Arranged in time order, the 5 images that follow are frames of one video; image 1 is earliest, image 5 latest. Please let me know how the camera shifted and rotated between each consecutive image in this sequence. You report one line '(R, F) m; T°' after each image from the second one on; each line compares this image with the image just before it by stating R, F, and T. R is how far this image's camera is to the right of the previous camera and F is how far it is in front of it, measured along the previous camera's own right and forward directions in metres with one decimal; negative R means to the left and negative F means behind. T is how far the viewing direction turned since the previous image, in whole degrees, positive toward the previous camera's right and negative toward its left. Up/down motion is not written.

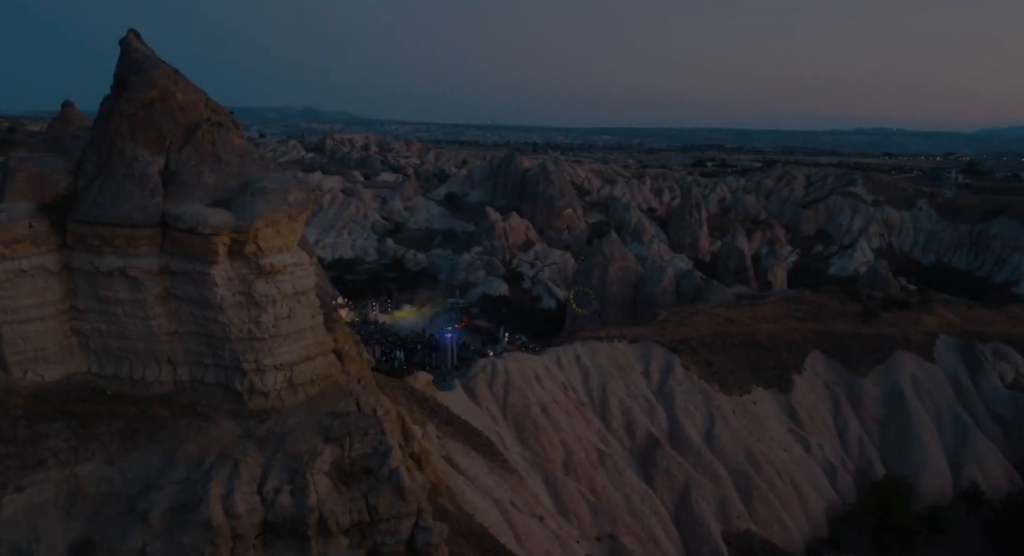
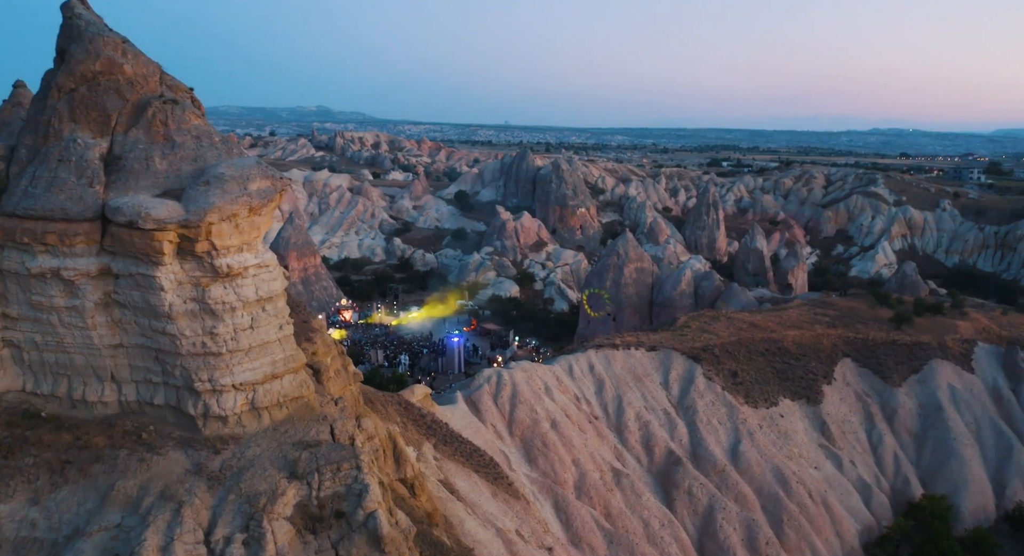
(+0.1, +1.3) m; -1°
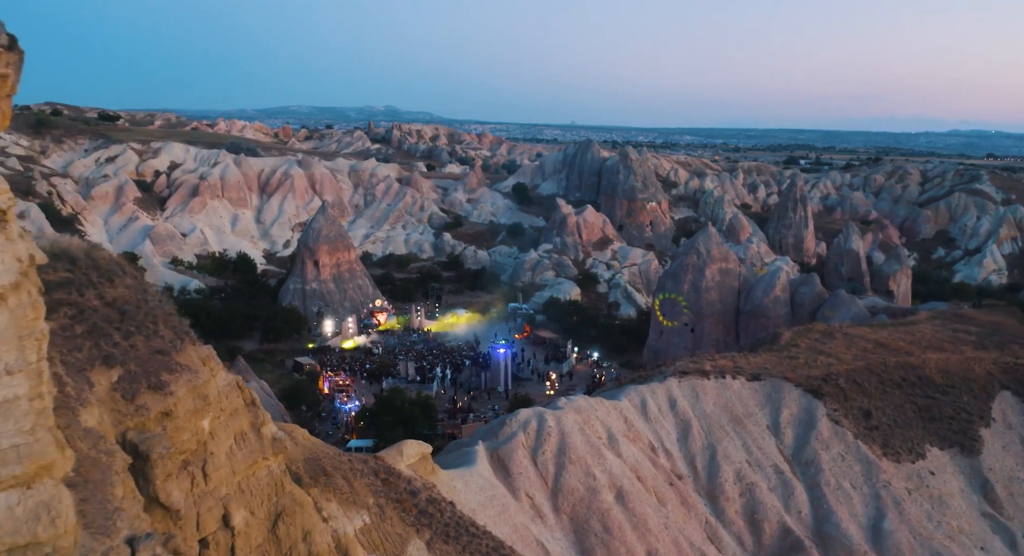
(+0.2, +4.3) m; -5°
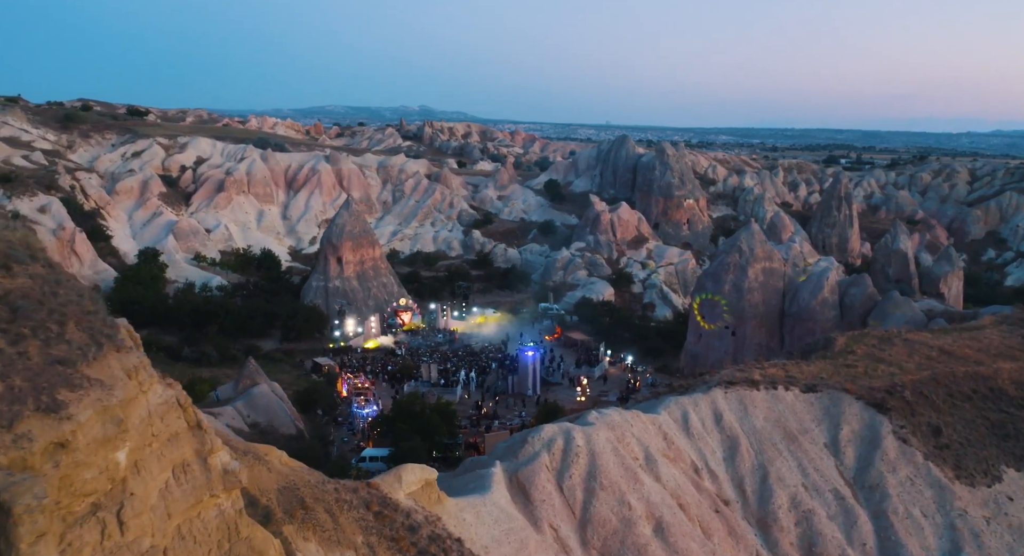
(+0.1, +1.2) m; -3°
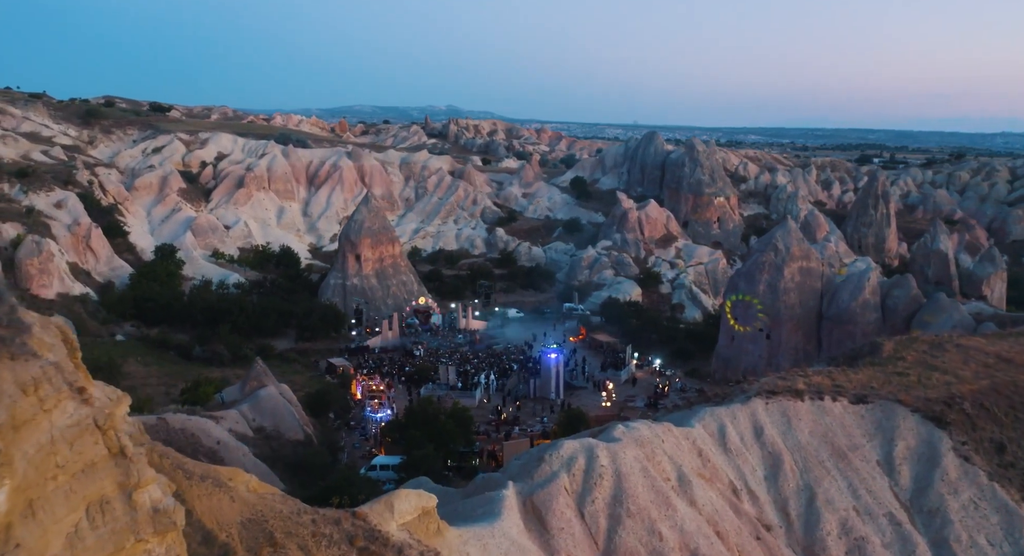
(+0.1, +0.9) m; -2°
